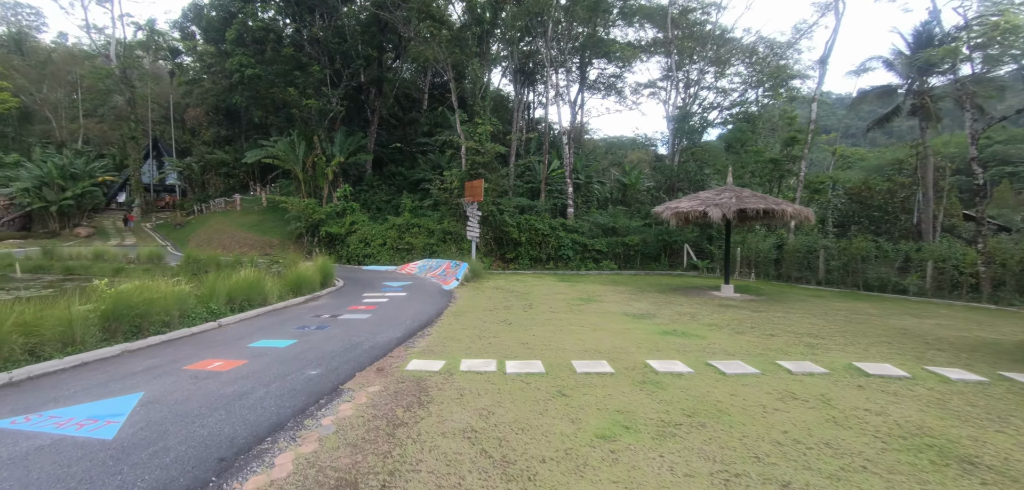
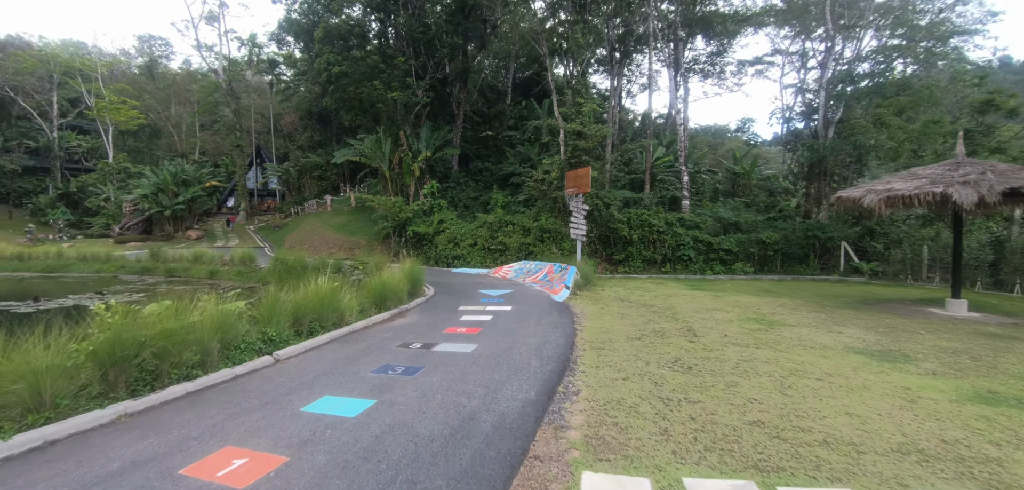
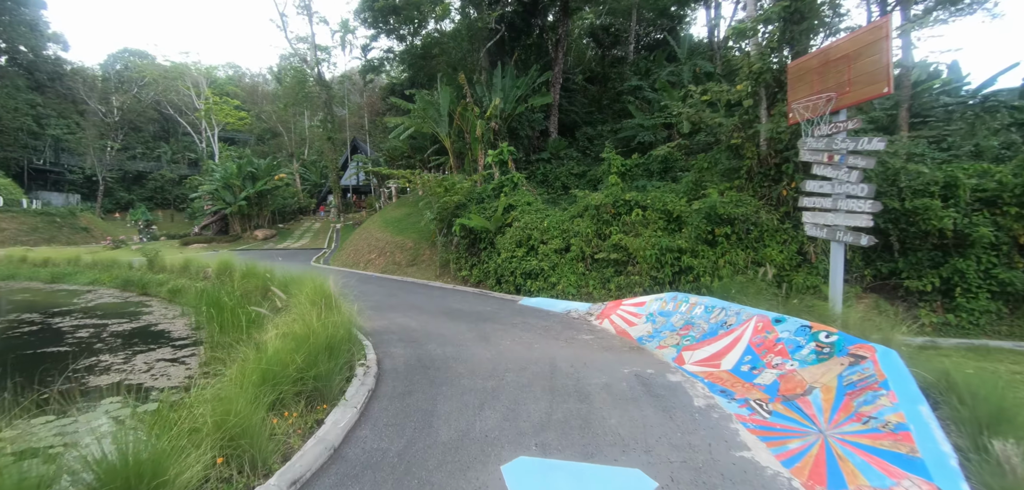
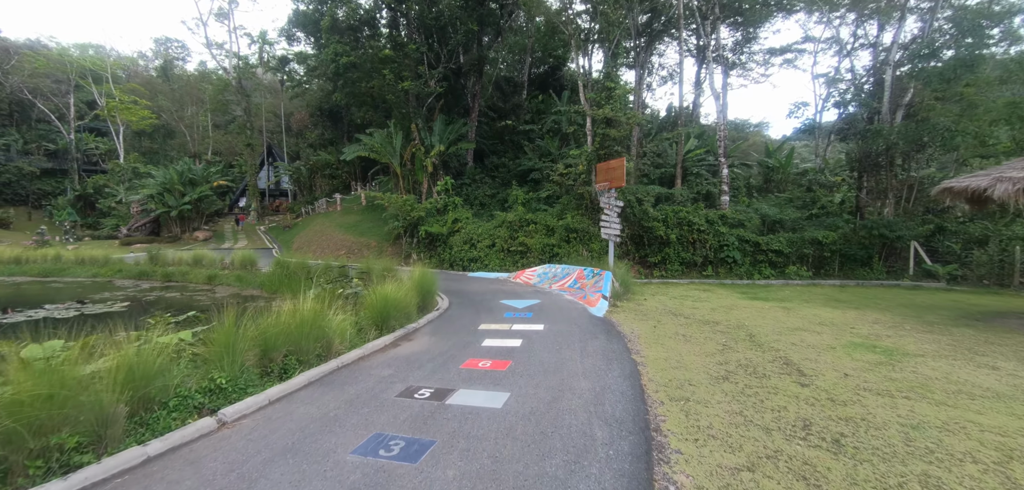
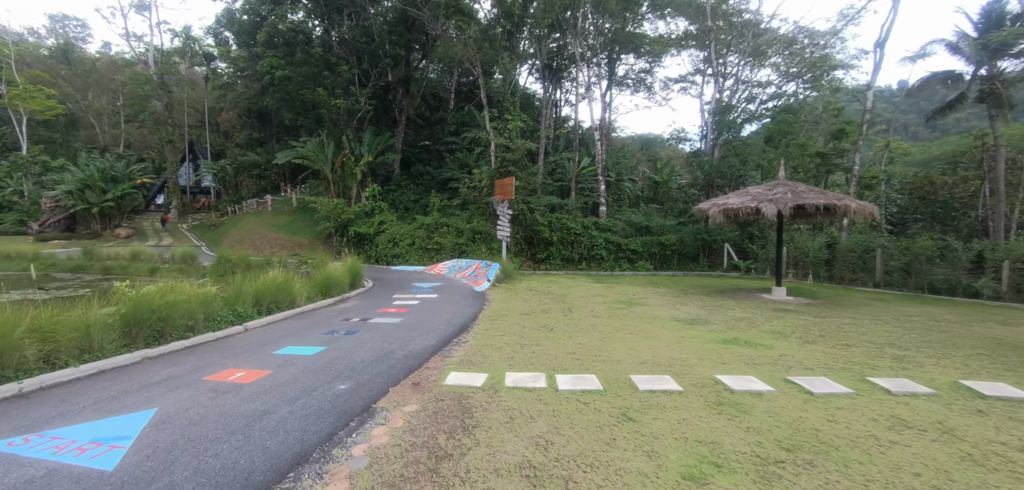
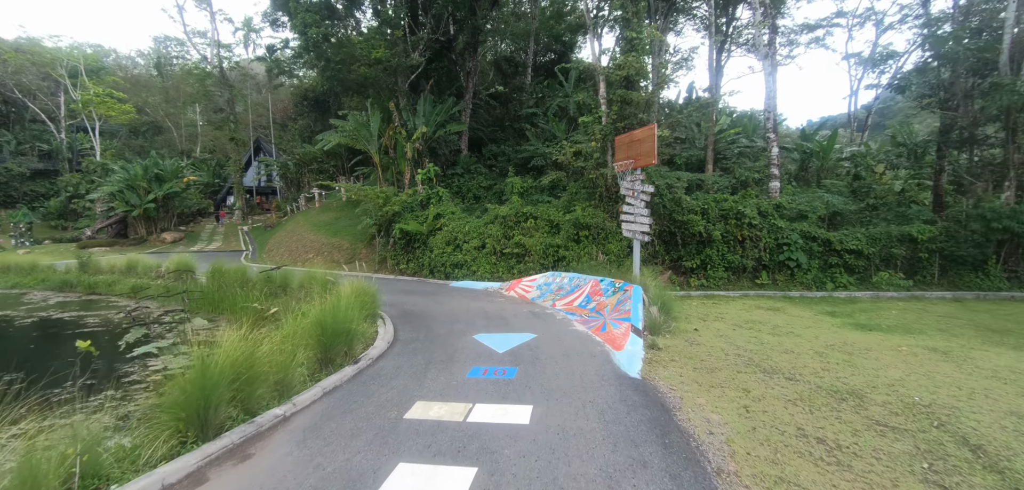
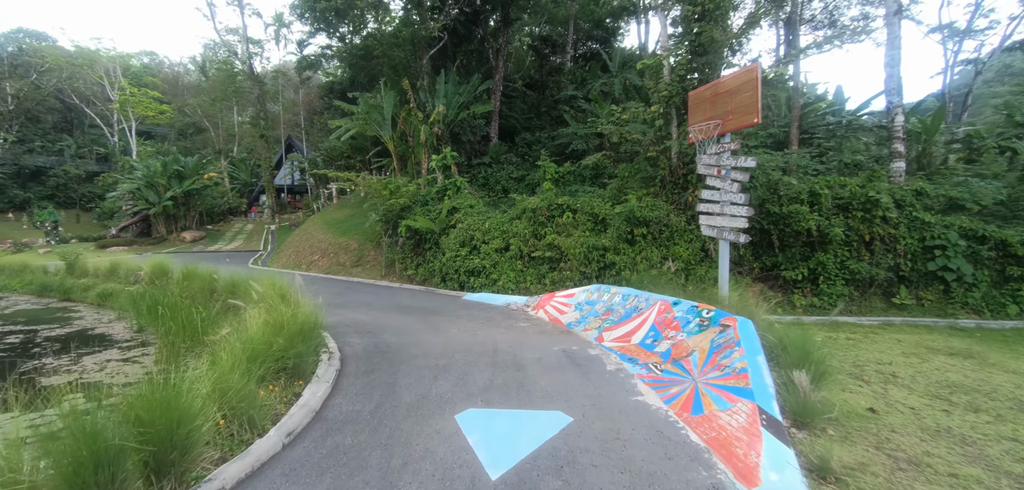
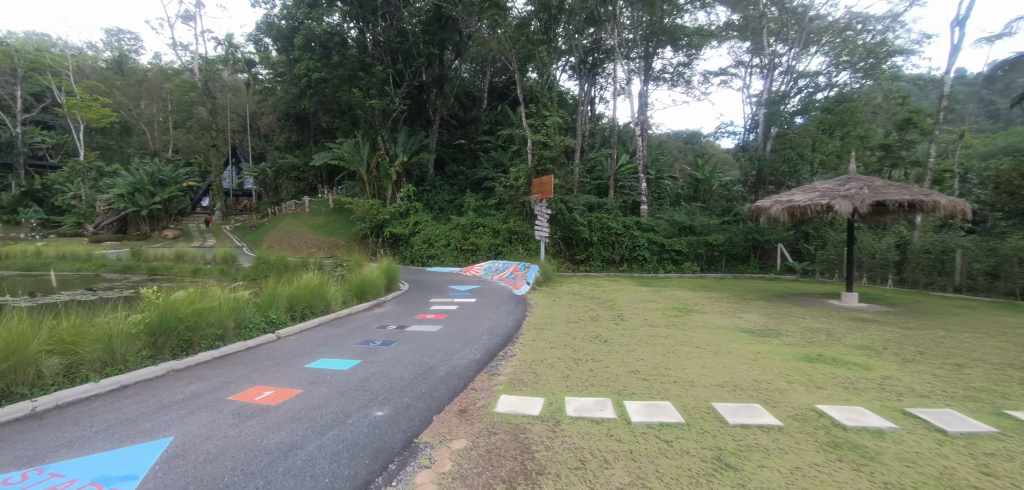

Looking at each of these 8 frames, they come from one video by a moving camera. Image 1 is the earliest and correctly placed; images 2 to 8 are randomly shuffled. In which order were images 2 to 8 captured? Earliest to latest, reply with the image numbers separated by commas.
5, 8, 2, 4, 6, 7, 3
